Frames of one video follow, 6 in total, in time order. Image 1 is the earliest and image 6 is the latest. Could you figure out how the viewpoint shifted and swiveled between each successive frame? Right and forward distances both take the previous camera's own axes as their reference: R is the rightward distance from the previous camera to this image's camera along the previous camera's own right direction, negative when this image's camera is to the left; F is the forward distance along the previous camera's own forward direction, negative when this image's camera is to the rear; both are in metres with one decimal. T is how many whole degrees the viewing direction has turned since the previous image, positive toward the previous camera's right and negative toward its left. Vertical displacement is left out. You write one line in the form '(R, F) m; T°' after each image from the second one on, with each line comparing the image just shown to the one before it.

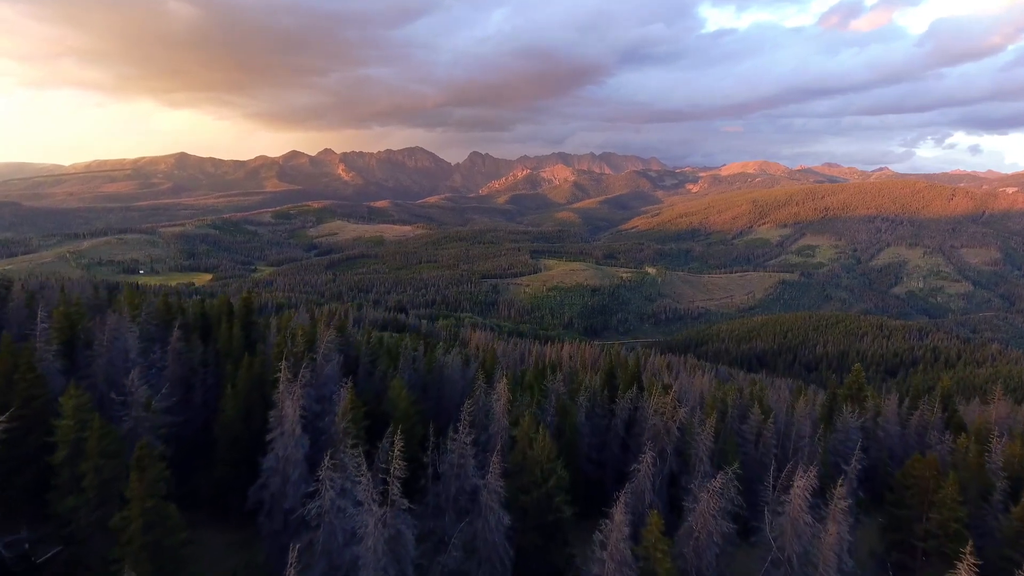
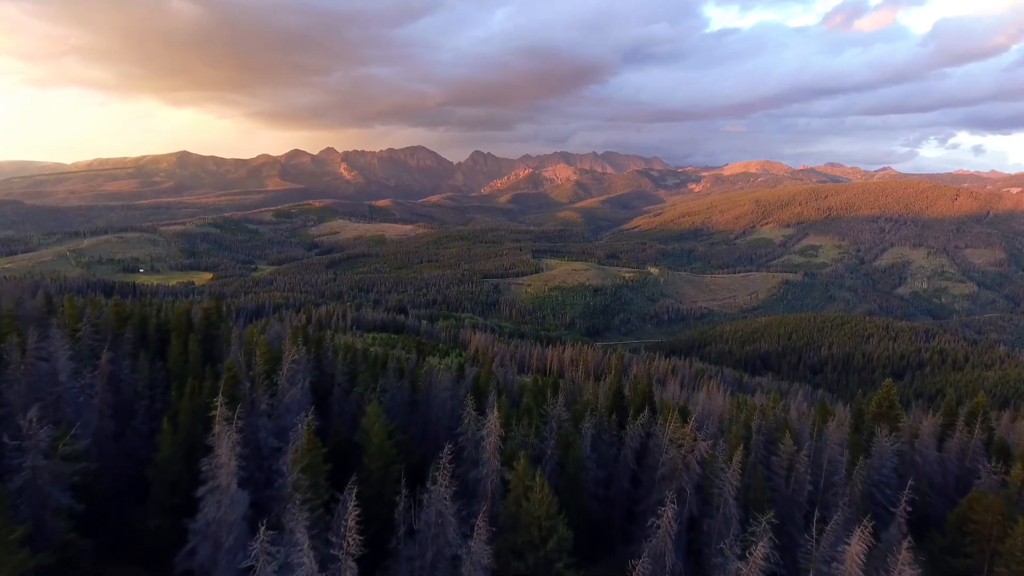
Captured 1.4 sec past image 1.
(+0.2, +2.4) m; 0°
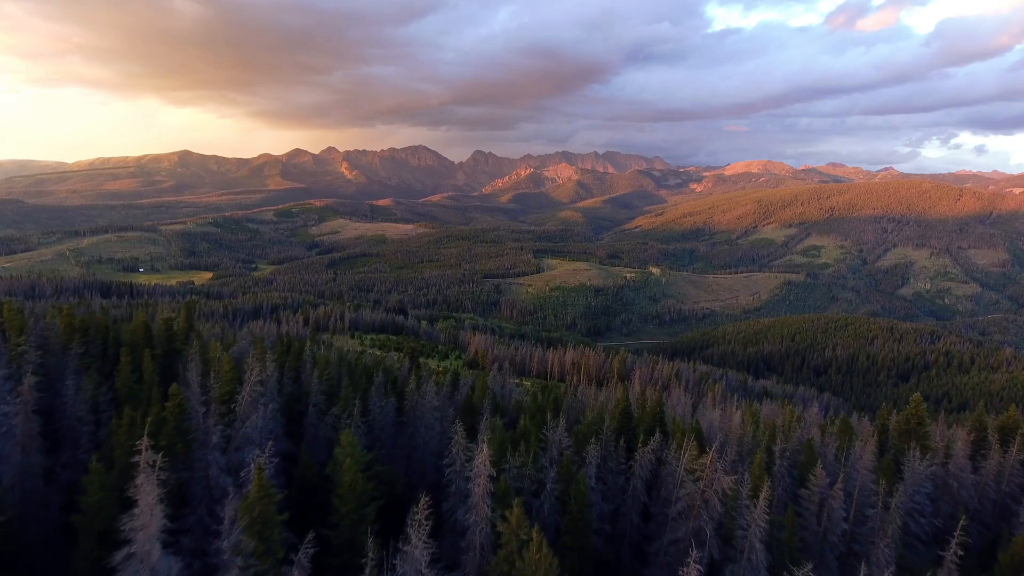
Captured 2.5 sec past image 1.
(+0.1, +1.9) m; 0°
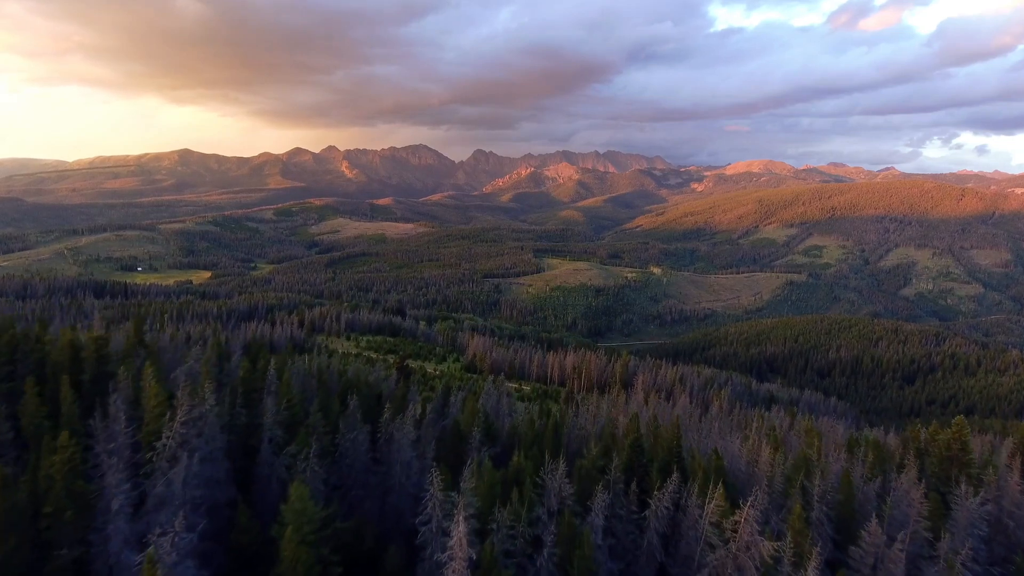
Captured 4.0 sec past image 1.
(+0.2, +2.6) m; 0°
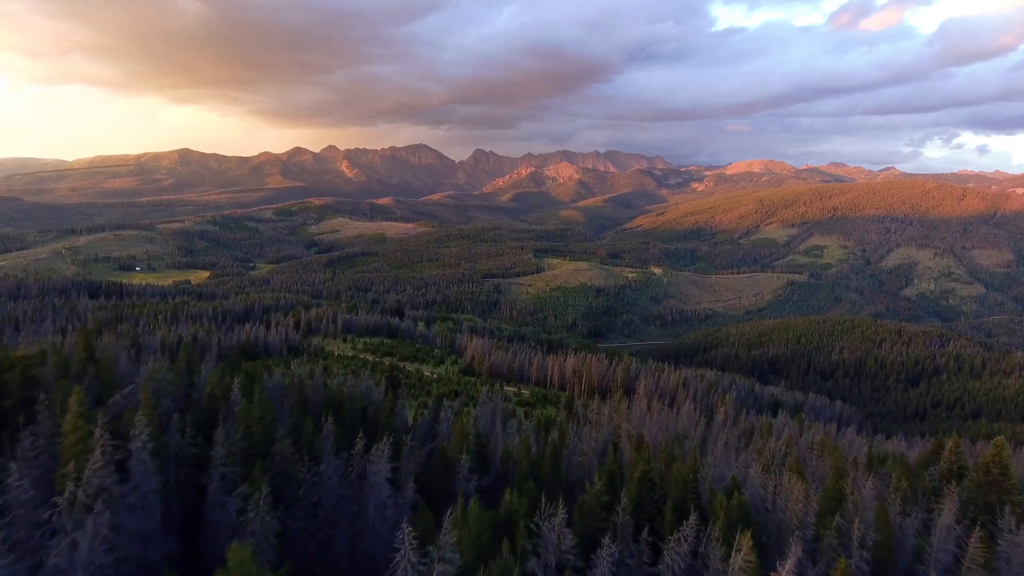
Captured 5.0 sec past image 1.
(+0.2, +1.9) m; 0°
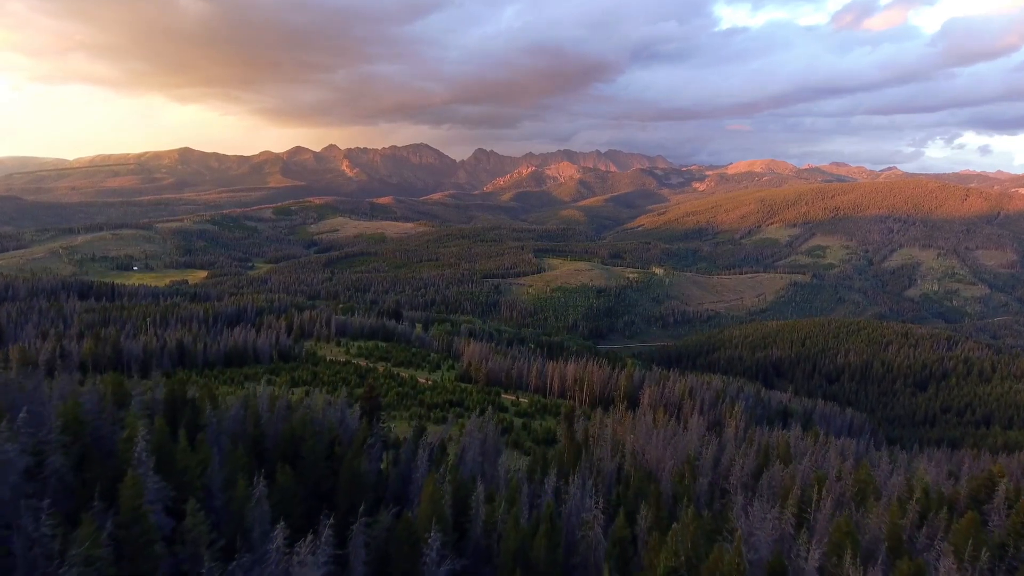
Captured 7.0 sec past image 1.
(+0.4, +3.4) m; 0°
